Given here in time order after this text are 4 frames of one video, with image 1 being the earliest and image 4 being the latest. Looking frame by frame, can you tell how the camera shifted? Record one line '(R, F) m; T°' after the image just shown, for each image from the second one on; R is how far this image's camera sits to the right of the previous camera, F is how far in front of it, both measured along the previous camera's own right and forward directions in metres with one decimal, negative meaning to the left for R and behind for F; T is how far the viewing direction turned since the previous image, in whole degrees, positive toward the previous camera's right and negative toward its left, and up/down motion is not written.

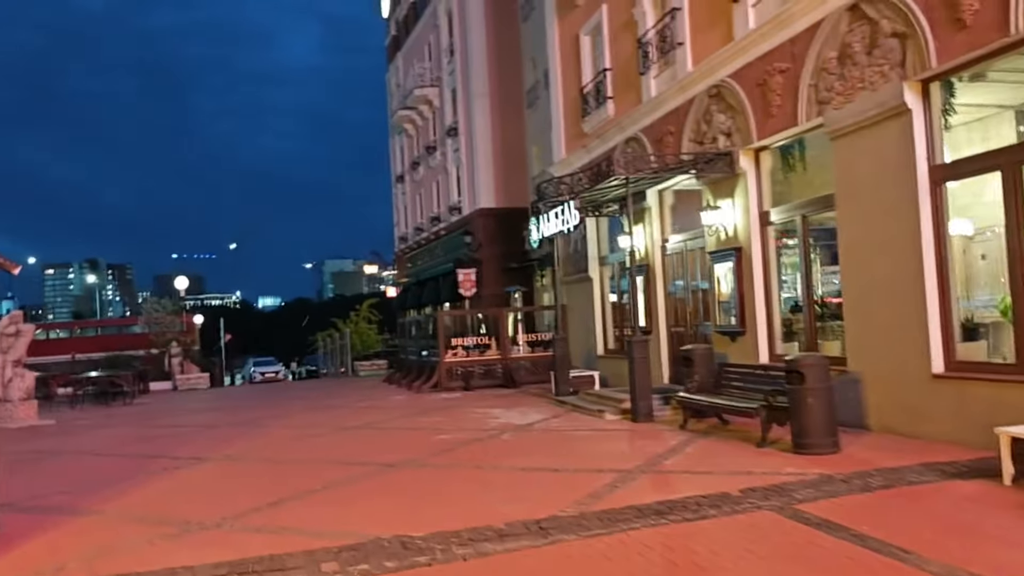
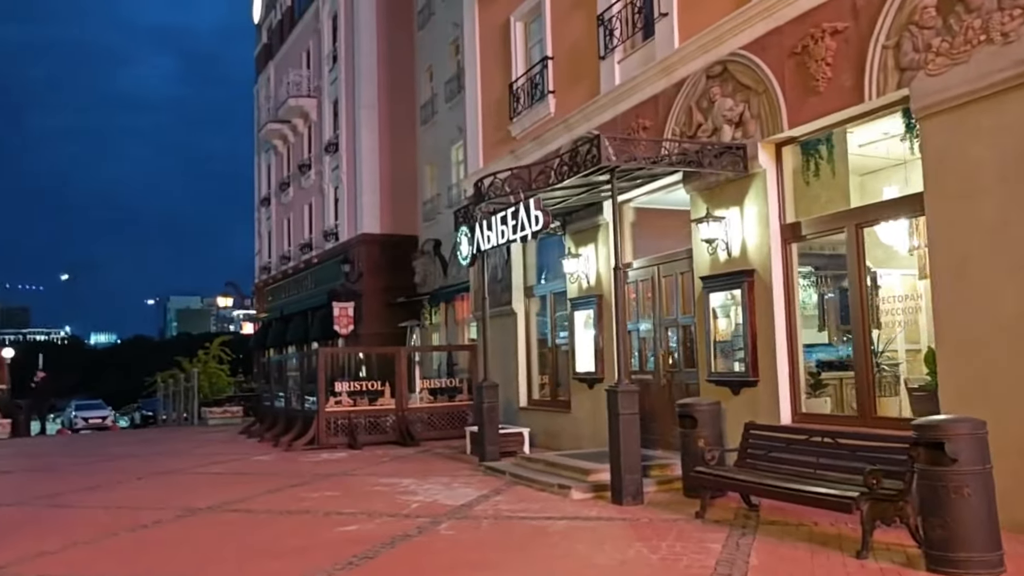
(-0.9, +3.8) m; +10°
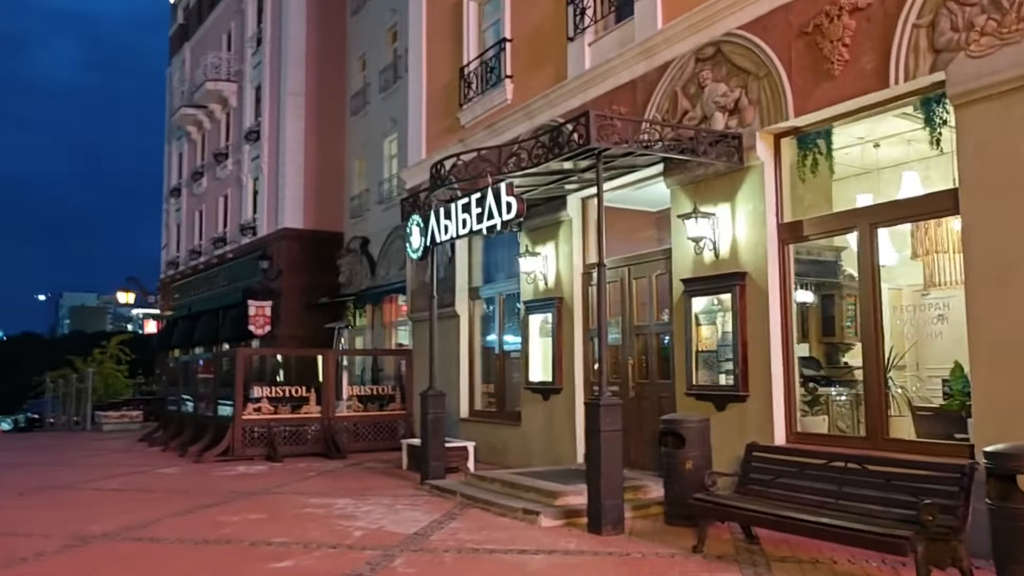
(-0.5, +1.3) m; +6°
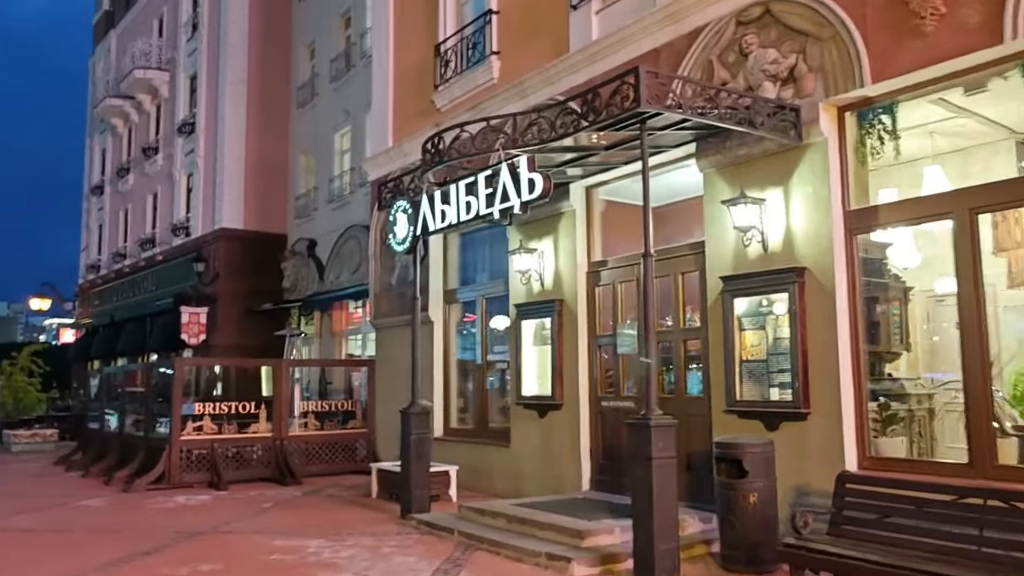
(-0.8, +1.6) m; +5°
